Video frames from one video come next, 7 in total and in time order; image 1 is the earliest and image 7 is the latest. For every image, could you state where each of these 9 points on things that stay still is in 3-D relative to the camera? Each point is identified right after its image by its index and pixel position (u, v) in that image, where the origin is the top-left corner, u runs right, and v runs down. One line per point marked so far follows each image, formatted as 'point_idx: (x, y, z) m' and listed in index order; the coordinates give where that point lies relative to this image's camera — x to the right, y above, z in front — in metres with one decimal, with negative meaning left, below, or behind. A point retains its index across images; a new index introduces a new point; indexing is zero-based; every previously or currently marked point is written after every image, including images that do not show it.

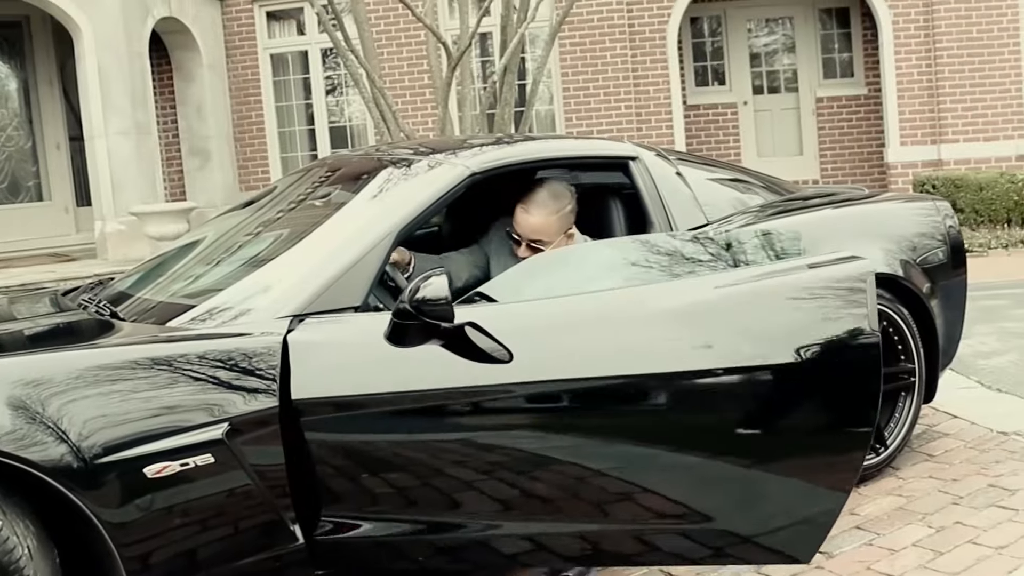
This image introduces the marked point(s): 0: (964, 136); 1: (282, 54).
0: (+3.3, +1.1, +9.0) m
1: (-1.6, +1.8, +9.3) m
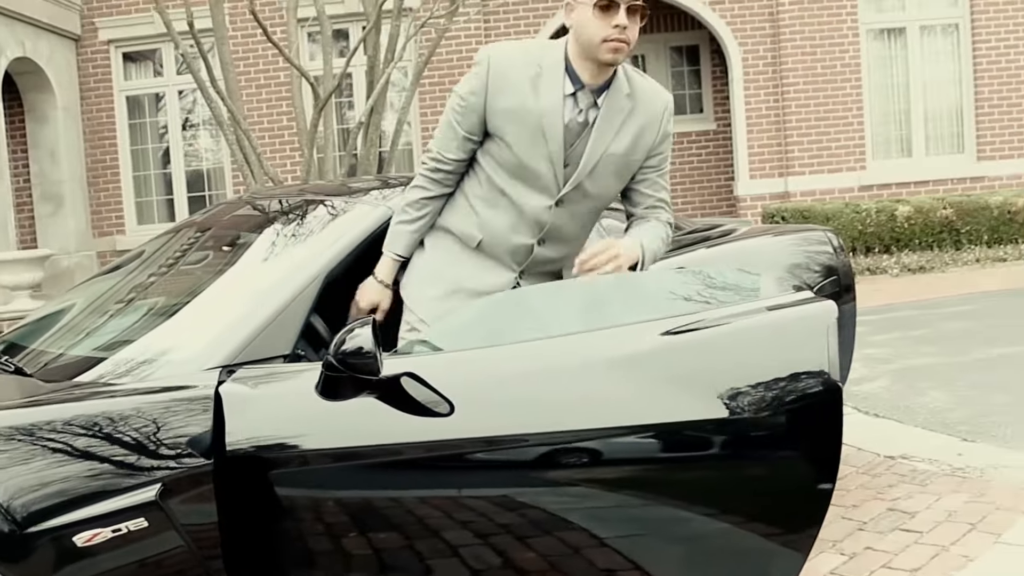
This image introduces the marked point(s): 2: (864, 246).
0: (+2.3, +0.9, +9.3) m
1: (-2.7, +1.5, +9.0) m
2: (+2.5, +0.3, +8.9) m
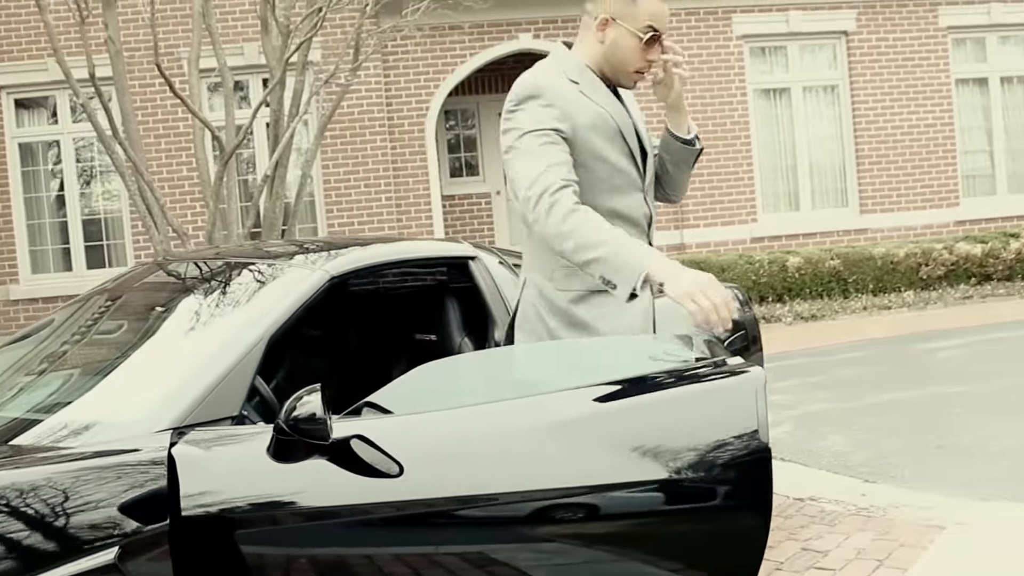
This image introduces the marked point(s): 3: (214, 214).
0: (+1.5, +0.5, +9.6) m
1: (-3.4, +1.1, +8.9) m
2: (+1.8, -0.1, +9.2) m
3: (-1.6, +0.4, +6.7) m
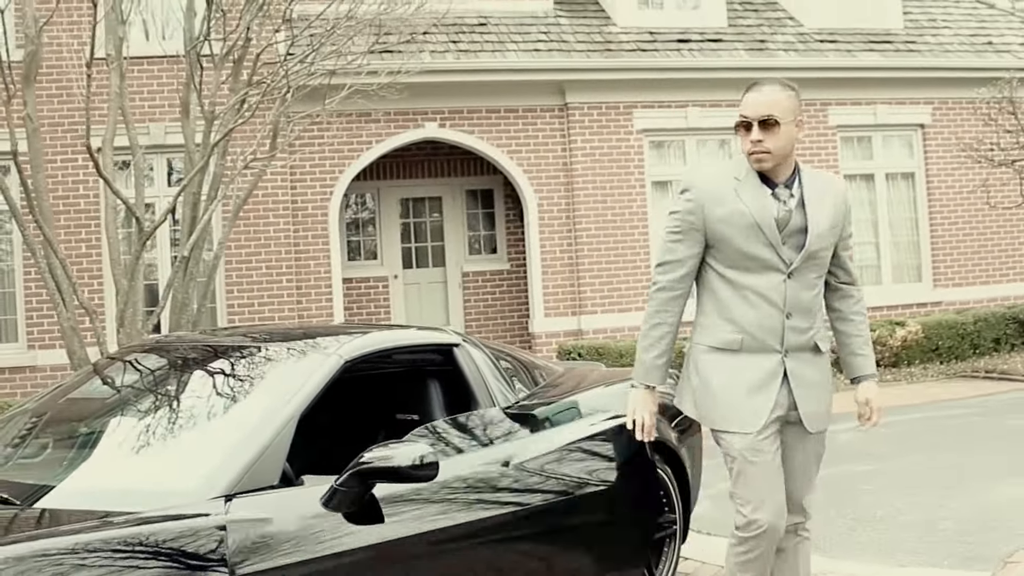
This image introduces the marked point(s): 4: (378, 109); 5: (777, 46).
0: (+0.7, -0.2, +9.9) m
1: (-4.1, +0.5, +8.7) m
2: (+1.1, -0.7, +9.4) m
3: (-2.1, 0.0, +6.7) m
4: (-0.9, +1.3, +8.9) m
5: (+2.2, +2.0, +10.4) m
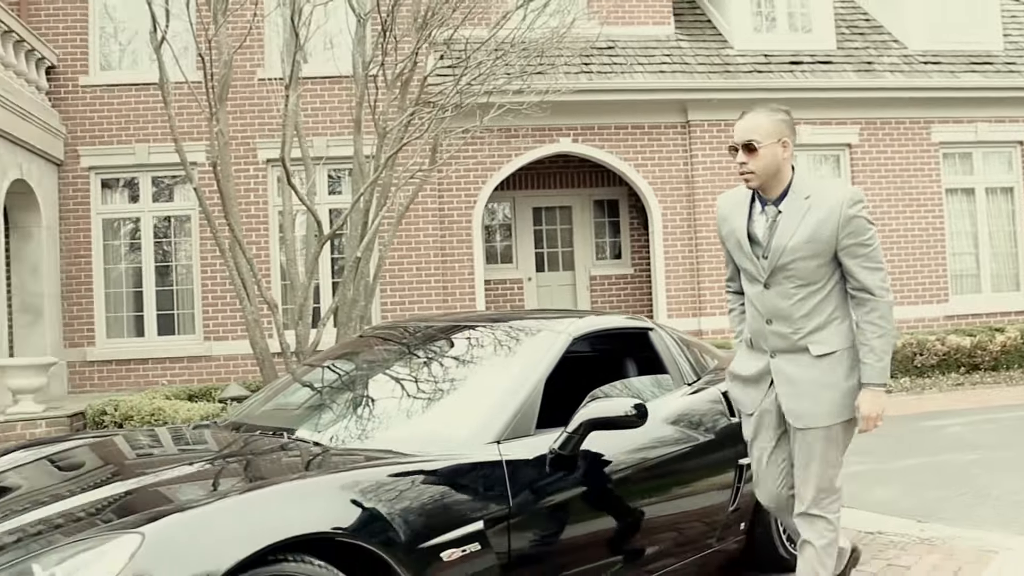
0: (+1.7, -0.2, +10.6) m
1: (-3.1, +0.5, +9.7) m
2: (+2.1, -0.7, +10.1) m
3: (-1.2, 0.0, +7.6) m
4: (0.0, +1.3, +9.7) m
5: (+3.3, +2.0, +11.1) m
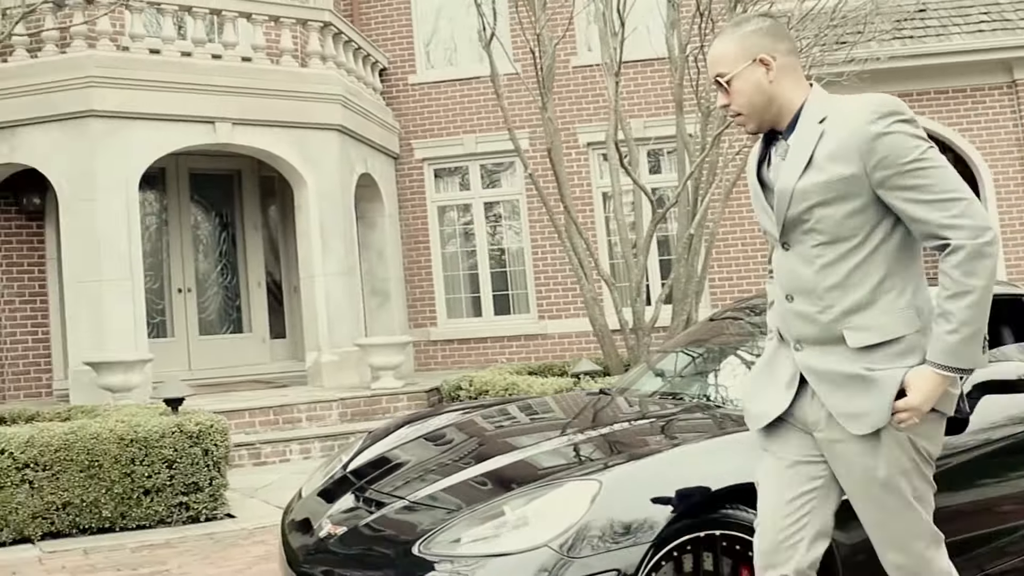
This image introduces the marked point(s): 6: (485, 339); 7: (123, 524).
0: (+4.4, +0.1, +10.2) m
1: (-0.5, +0.7, +10.3) m
2: (+4.7, -0.4, +9.6) m
3: (+0.9, +0.2, +7.8) m
4: (+2.6, +1.5, +9.7) m
5: (+6.0, +2.3, +10.4) m
6: (-0.2, -0.4, +9.9) m
7: (-1.8, -1.1, +5.7) m
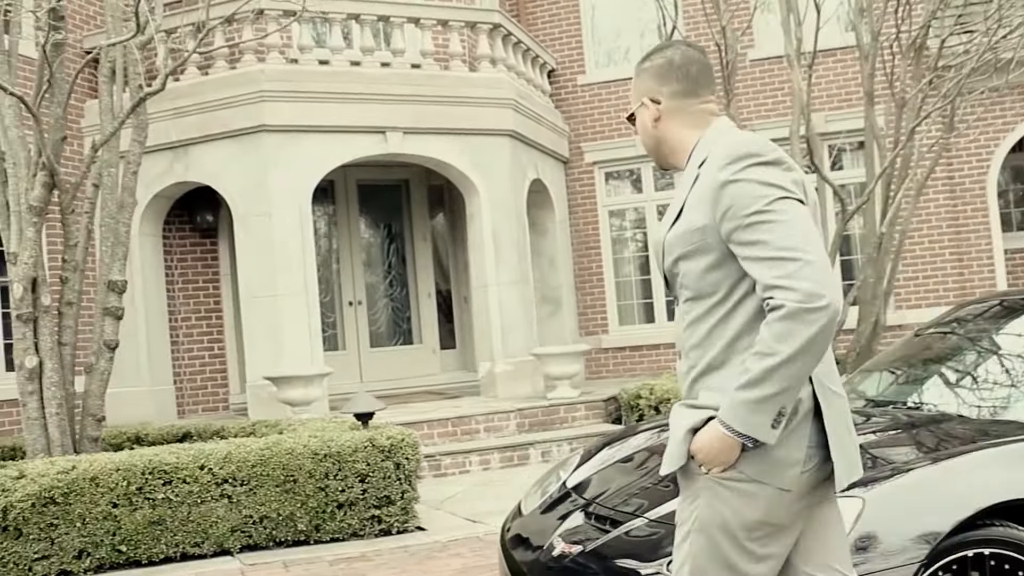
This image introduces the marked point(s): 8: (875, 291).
0: (+5.8, +0.2, +9.5) m
1: (+0.8, +0.6, +10.0) m
2: (+6.0, -0.4, +8.9) m
3: (+2.0, +0.2, +7.4) m
4: (+3.8, +1.5, +9.1) m
5: (+7.3, +2.4, +9.5) m
6: (+1.1, -0.5, +9.6) m
7: (-0.9, -1.1, +5.6) m
8: (+2.4, 0.0, +8.1) m
